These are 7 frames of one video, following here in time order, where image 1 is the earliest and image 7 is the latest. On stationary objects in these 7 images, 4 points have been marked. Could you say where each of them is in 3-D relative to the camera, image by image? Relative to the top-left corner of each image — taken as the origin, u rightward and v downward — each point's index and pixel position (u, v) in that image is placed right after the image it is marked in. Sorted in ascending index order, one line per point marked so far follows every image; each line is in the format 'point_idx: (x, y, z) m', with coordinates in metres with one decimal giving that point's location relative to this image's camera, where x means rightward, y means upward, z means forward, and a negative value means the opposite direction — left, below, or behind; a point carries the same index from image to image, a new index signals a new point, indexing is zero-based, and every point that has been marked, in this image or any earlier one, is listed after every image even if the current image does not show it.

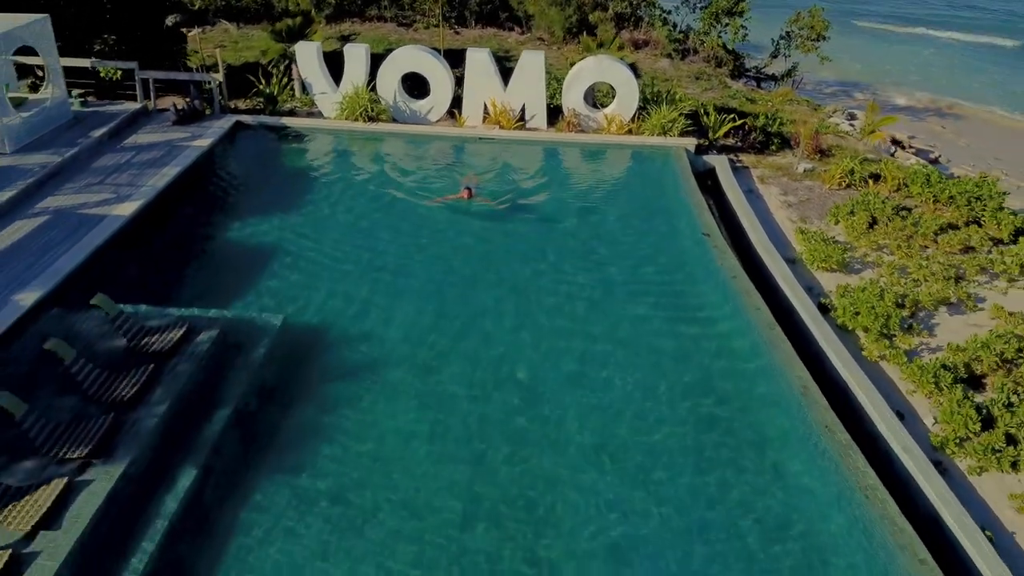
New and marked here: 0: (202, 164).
0: (-5.5, +2.2, +14.3) m
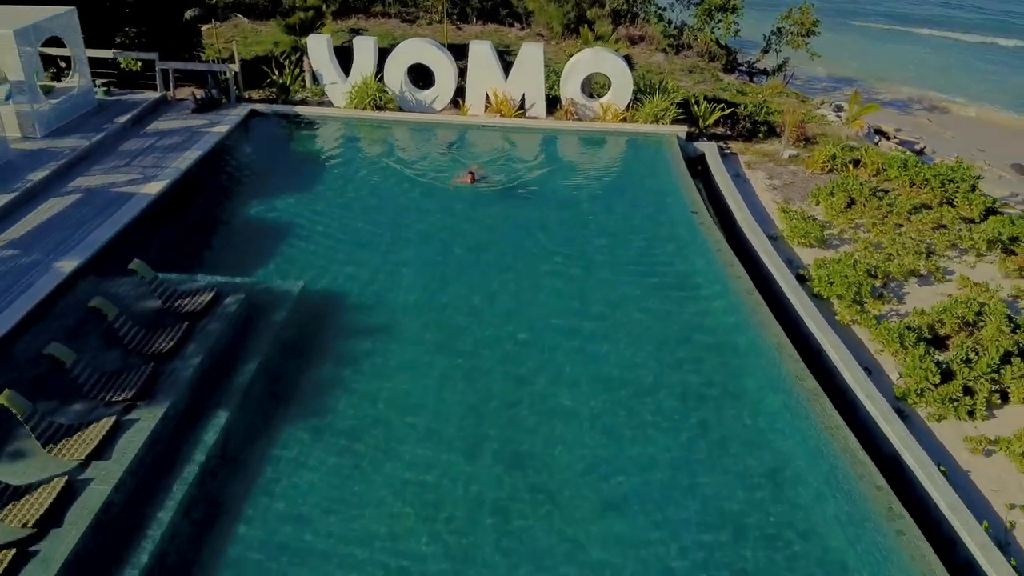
0: (-5.5, +2.6, +15.2) m
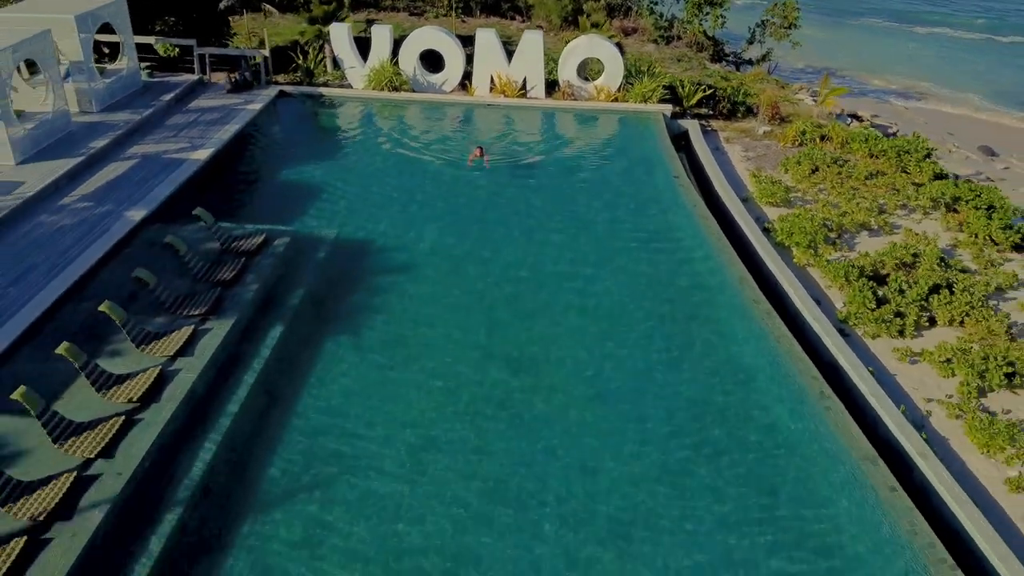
0: (-5.5, +3.4, +17.0) m
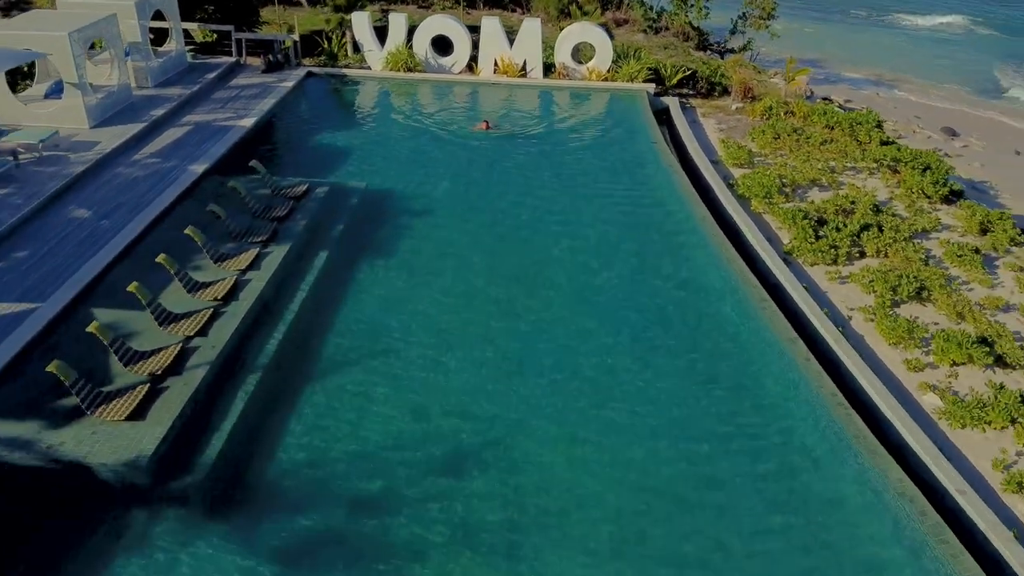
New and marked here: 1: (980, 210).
0: (-5.4, +4.5, +19.3) m
1: (+8.8, +1.5, +15.1) m
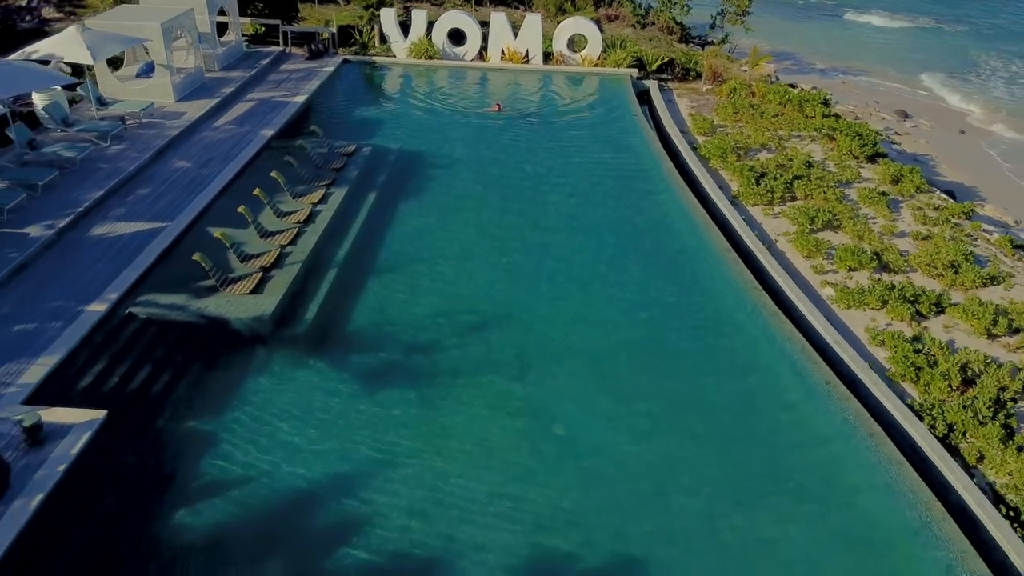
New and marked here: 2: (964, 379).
0: (-5.3, +5.9, +23.0) m
1: (+9.0, +2.8, +18.8) m
2: (+6.6, -1.3, +11.9) m
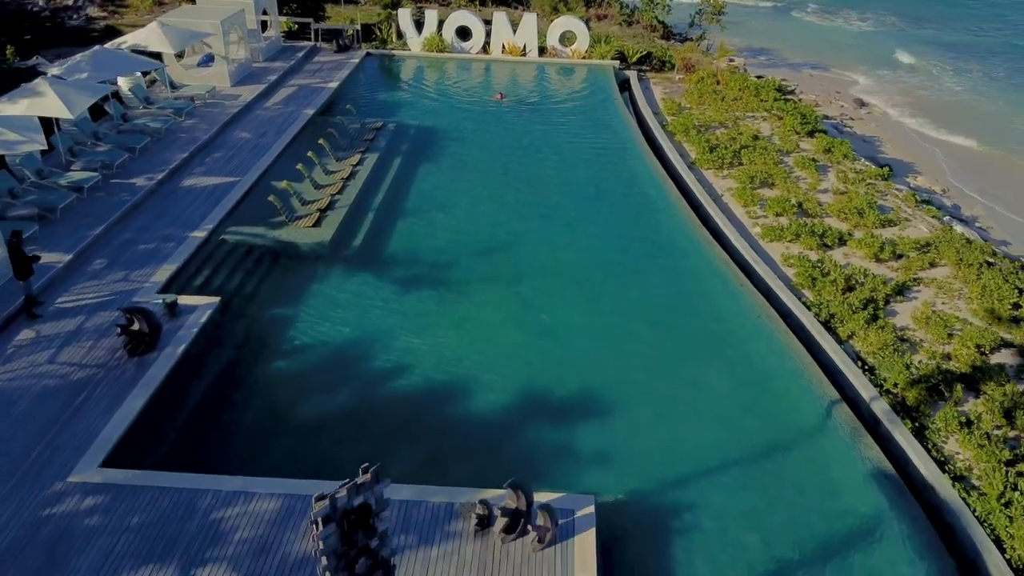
0: (-5.3, +7.2, +27.0) m
1: (+8.9, +4.2, +22.8) m
2: (+6.6, 0.0, +15.8) m
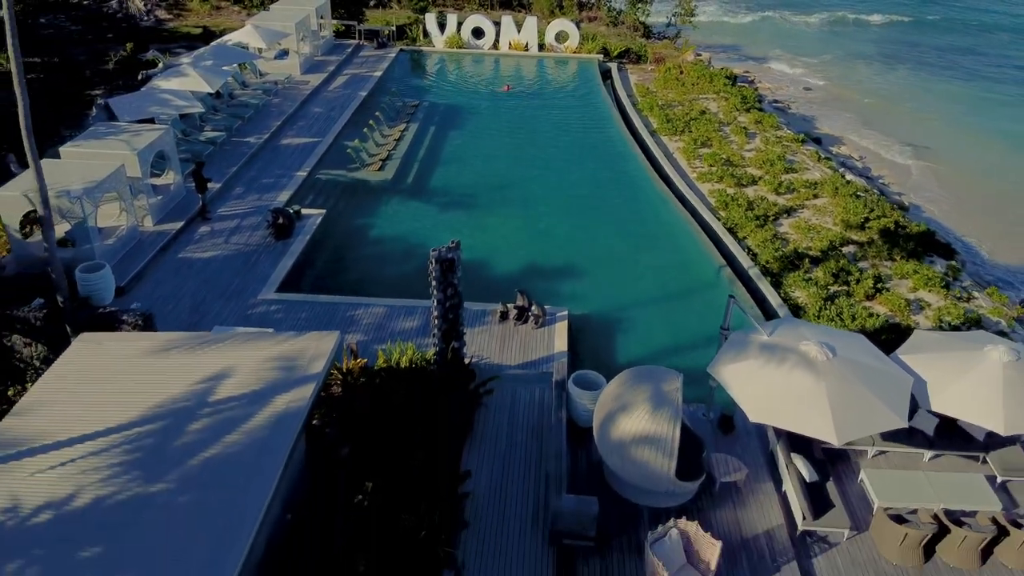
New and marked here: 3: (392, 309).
0: (-5.1, +9.5, +34.1) m
1: (+9.1, +6.5, +29.9) m
2: (+6.8, +2.3, +22.9) m
3: (-2.6, -0.5, +17.1) m
